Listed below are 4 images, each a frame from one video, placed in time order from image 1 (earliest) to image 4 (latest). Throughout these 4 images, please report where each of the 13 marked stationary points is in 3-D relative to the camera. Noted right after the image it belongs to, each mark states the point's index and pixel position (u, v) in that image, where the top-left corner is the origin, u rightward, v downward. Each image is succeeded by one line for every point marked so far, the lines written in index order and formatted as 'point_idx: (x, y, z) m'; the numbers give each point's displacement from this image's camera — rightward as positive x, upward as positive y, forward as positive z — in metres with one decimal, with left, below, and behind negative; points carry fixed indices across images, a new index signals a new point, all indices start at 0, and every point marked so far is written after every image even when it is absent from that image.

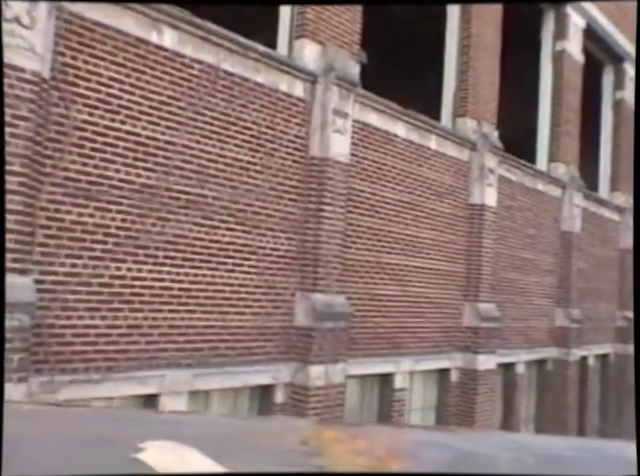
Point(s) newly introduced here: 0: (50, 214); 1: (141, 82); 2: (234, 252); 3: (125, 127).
0: (-2.0, +0.2, +5.5) m
1: (-1.5, +1.3, +6.1) m
2: (-0.8, -0.1, +6.7) m
3: (-1.6, +0.9, +5.9) m
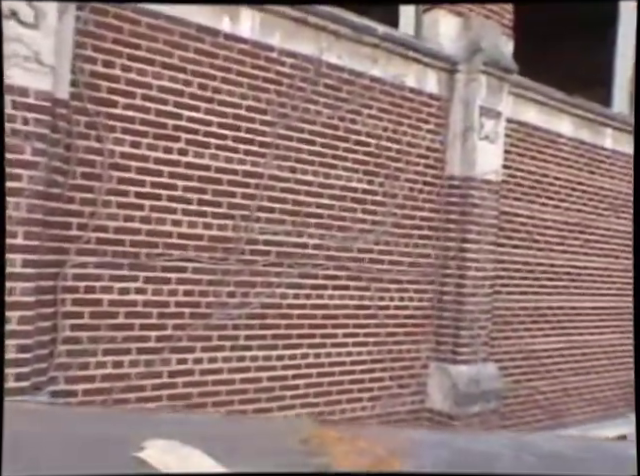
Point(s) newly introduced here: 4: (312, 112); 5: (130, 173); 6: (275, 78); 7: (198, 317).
0: (-1.2, -0.3, +3.8) m
1: (-0.6, +0.8, +4.2) m
2: (+0.2, -0.5, +4.8) m
3: (-0.7, +0.4, +4.1) m
4: (-0.1, +0.8, +4.6) m
5: (-1.0, +0.3, +3.9) m
6: (-0.3, +1.0, +4.5) m
7: (-0.7, -0.4, +4.1) m
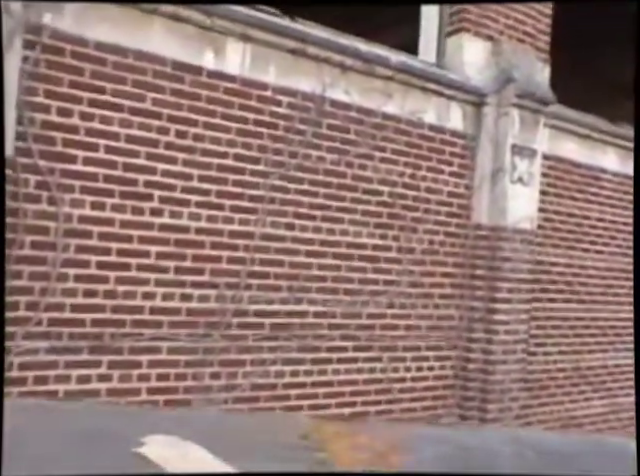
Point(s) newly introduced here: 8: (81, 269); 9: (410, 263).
0: (-1.2, -0.6, +3.2) m
1: (-0.6, +0.5, +3.6) m
2: (+0.2, -0.9, +4.1) m
3: (-0.7, +0.1, +3.5) m
4: (0.0, +0.4, +4.0) m
5: (-1.0, 0.0, +3.3) m
6: (-0.3, +0.6, +3.8) m
7: (-0.7, -0.8, +3.5) m
8: (-1.1, -0.1, +3.2) m
9: (+0.5, -0.1, +4.3) m
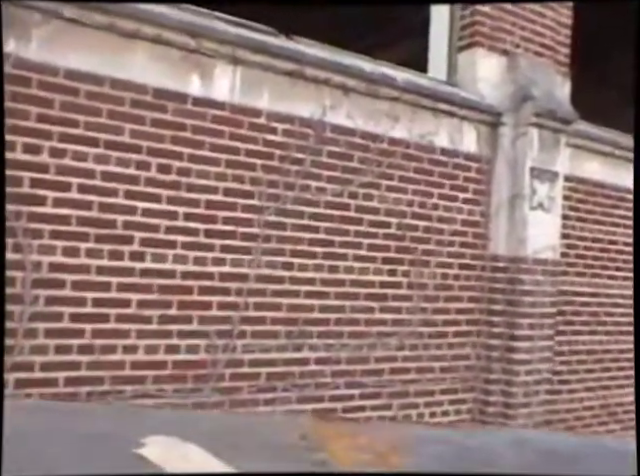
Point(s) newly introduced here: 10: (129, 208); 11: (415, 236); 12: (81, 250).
0: (-1.2, -0.8, +2.8) m
1: (-0.6, +0.3, +3.2) m
2: (+0.2, -1.1, +3.8) m
3: (-0.8, -0.1, +3.2) m
4: (0.0, +0.2, +3.6) m
5: (-1.0, -0.2, +3.0) m
6: (-0.3, +0.4, +3.5) m
7: (-0.7, -1.0, +3.2) m
8: (-1.1, -0.3, +2.9) m
9: (+0.5, -0.3, +3.9) m
10: (-0.8, +0.1, +3.1) m
11: (+0.5, 0.0, +4.0) m
12: (-1.0, 0.0, +3.0) m
